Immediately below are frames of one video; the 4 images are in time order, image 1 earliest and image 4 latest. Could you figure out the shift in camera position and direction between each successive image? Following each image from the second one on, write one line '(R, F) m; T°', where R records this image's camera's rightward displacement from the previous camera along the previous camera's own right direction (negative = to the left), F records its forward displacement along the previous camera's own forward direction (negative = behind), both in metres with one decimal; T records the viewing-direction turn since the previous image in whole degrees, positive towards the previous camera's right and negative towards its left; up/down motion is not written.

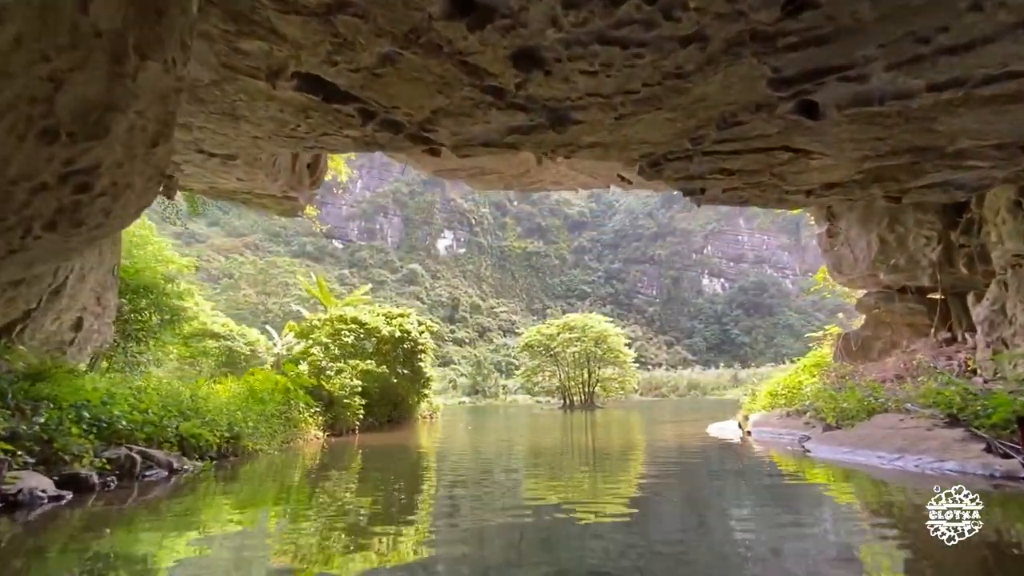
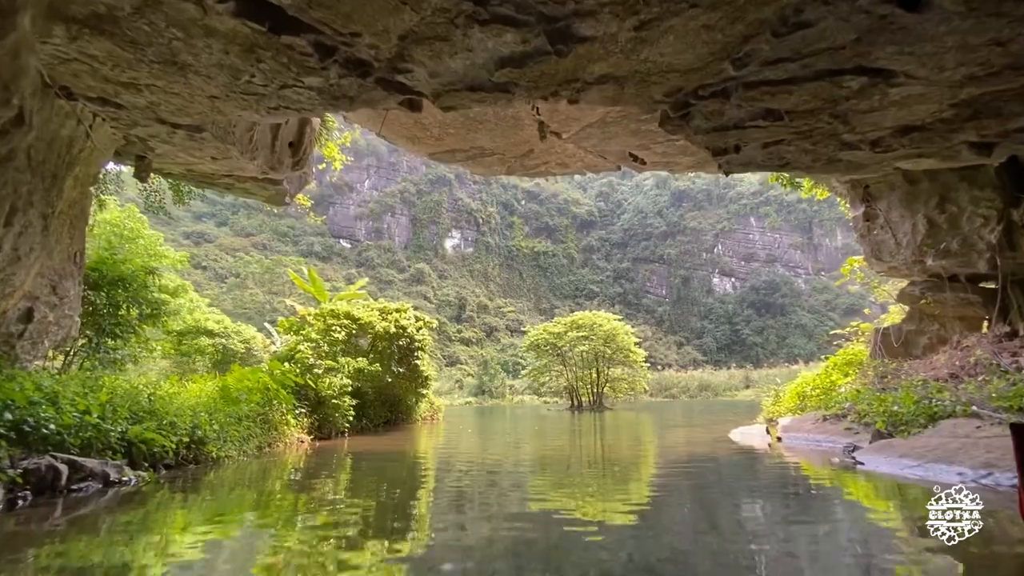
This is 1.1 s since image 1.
(+0.1, +0.6) m; -1°
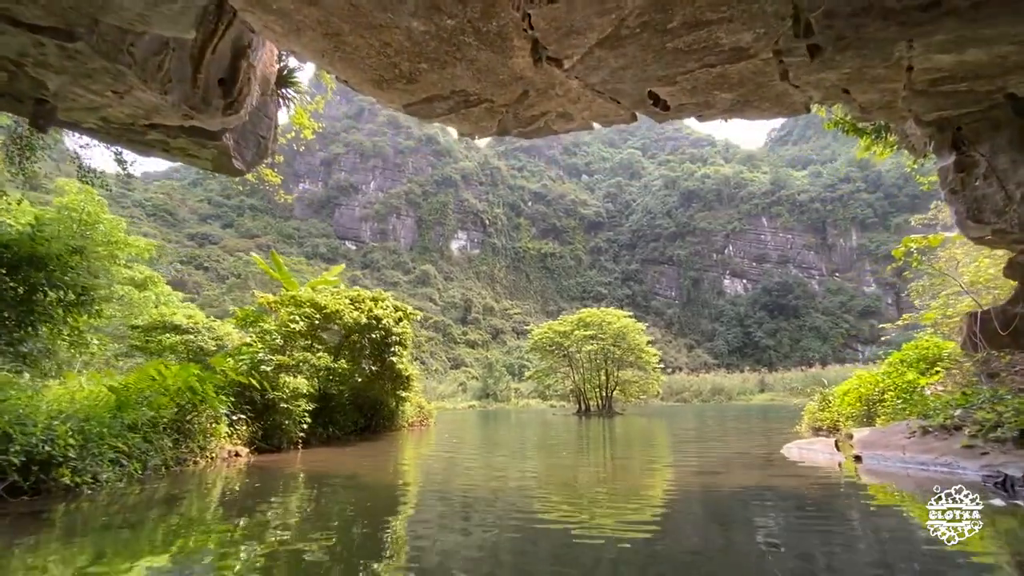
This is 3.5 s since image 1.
(+0.1, +1.2) m; -1°
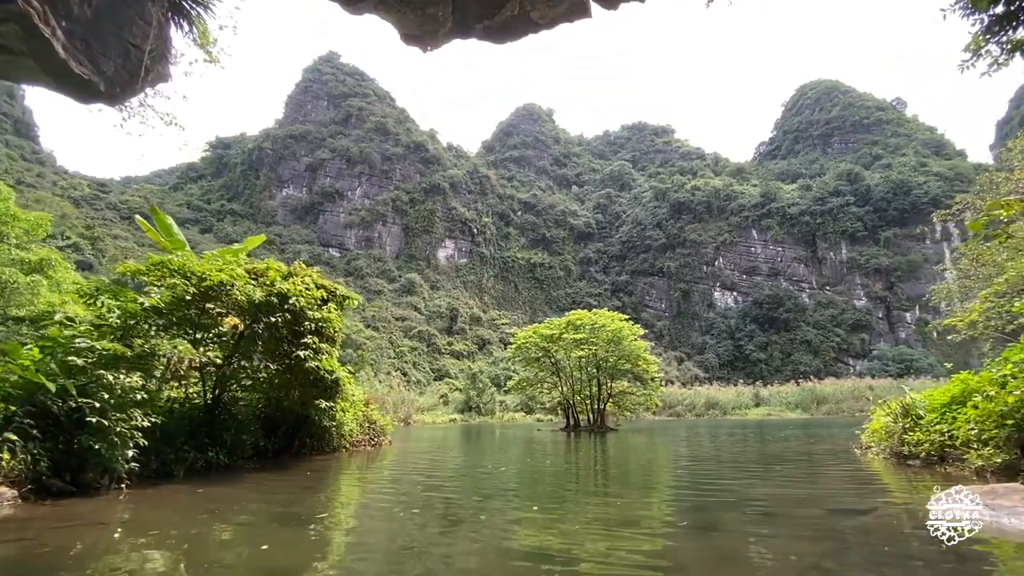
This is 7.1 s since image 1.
(+0.2, +1.8) m; +1°
